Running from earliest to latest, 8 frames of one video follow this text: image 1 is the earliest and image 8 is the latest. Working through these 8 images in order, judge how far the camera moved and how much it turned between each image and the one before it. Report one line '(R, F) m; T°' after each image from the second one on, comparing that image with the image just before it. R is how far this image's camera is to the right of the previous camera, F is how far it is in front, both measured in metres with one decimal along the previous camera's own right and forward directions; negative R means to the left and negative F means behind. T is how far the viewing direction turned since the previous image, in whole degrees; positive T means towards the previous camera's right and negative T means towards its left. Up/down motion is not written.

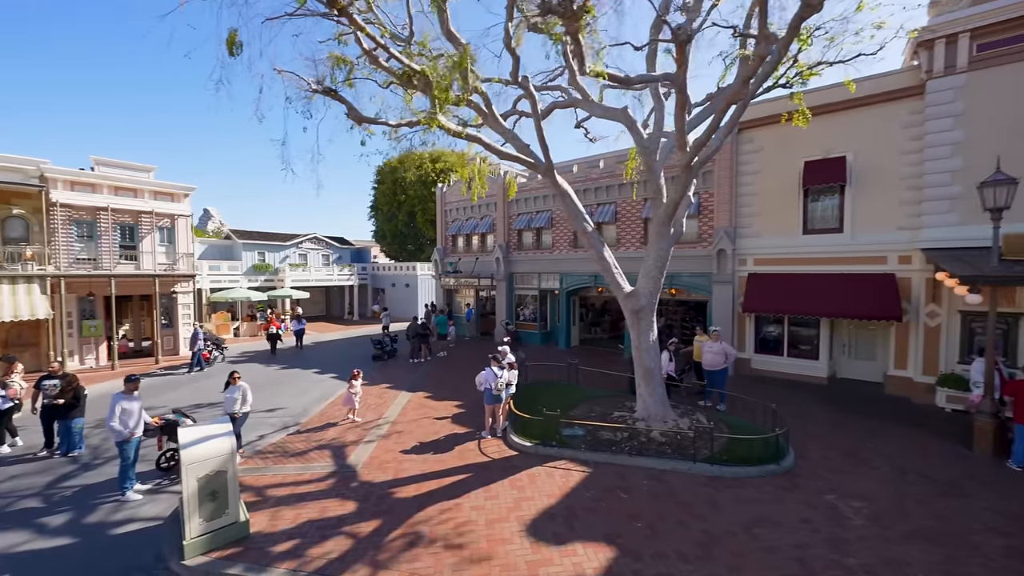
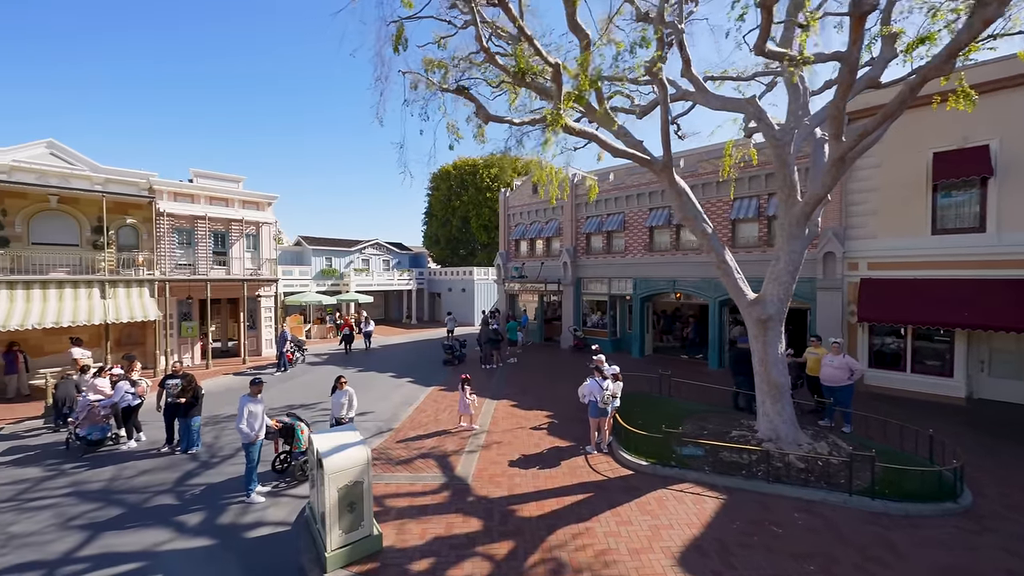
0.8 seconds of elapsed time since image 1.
(-1.6, +0.4) m; -6°
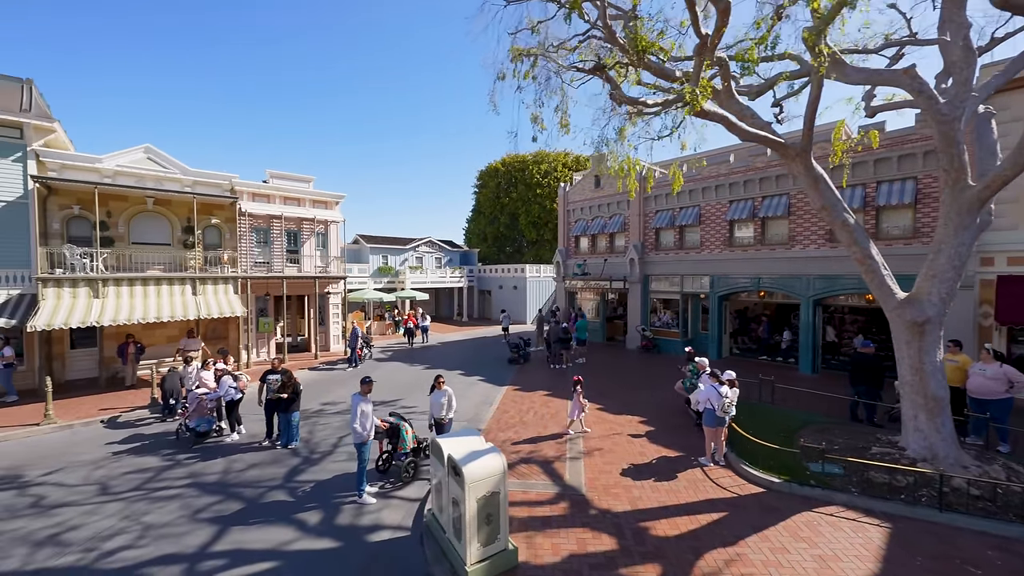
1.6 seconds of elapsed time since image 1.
(-1.6, +0.4) m; -5°
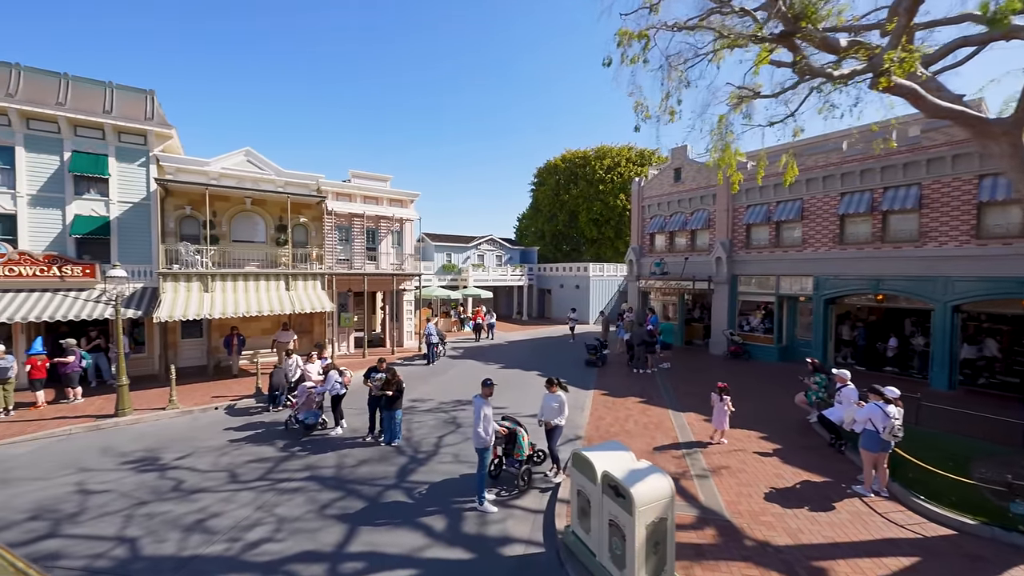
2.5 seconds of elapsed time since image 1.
(-1.6, +0.4) m; -6°
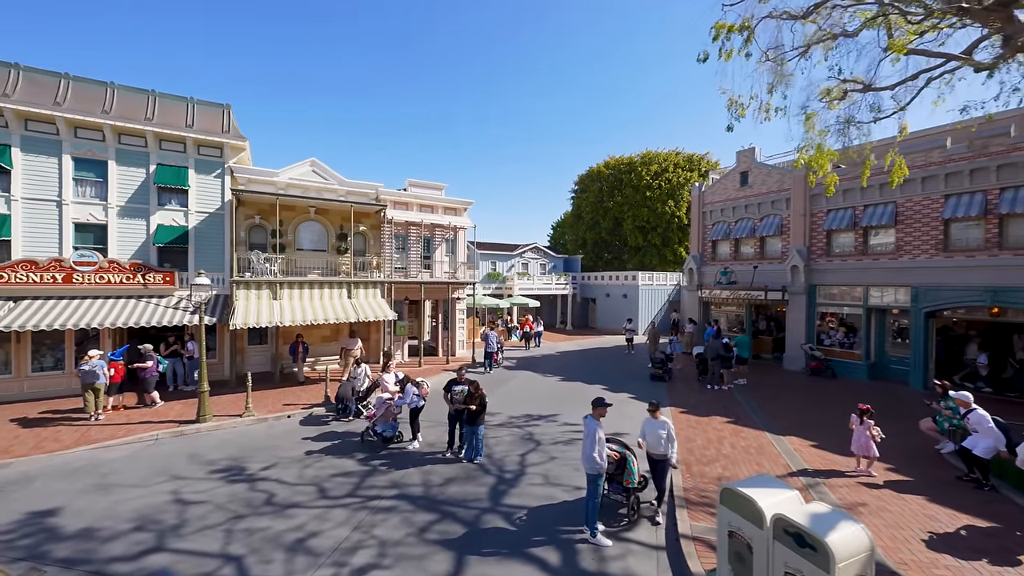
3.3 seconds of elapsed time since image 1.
(-1.5, +0.5) m; -4°
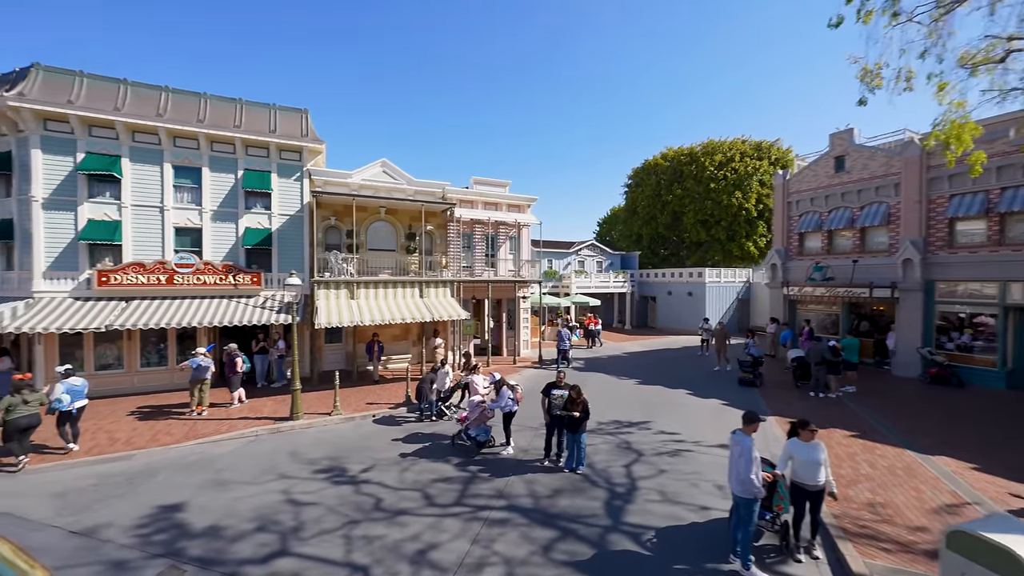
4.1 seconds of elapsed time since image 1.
(-1.4, +0.5) m; -6°
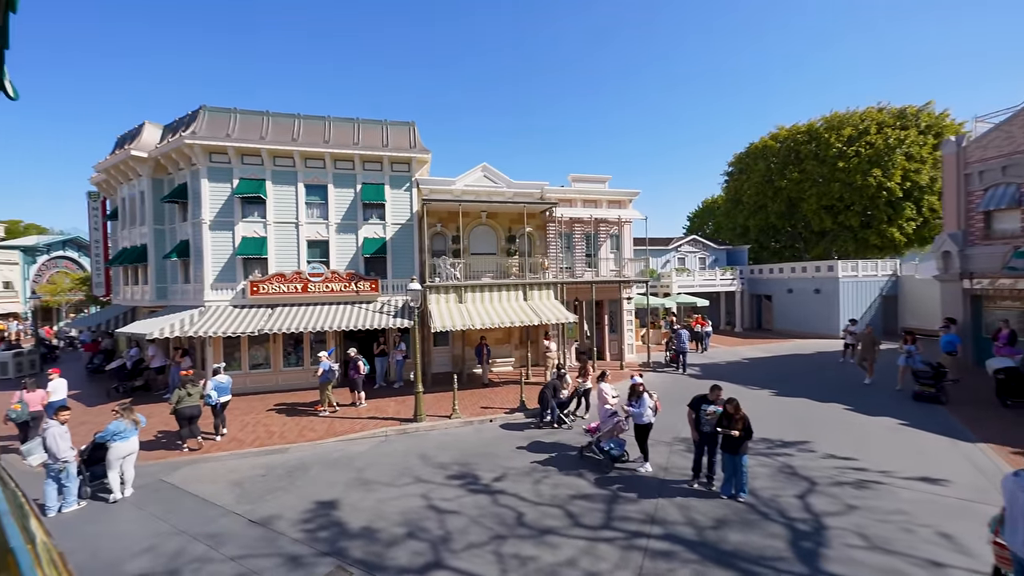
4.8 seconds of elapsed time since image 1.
(-1.2, +0.5) m; -11°
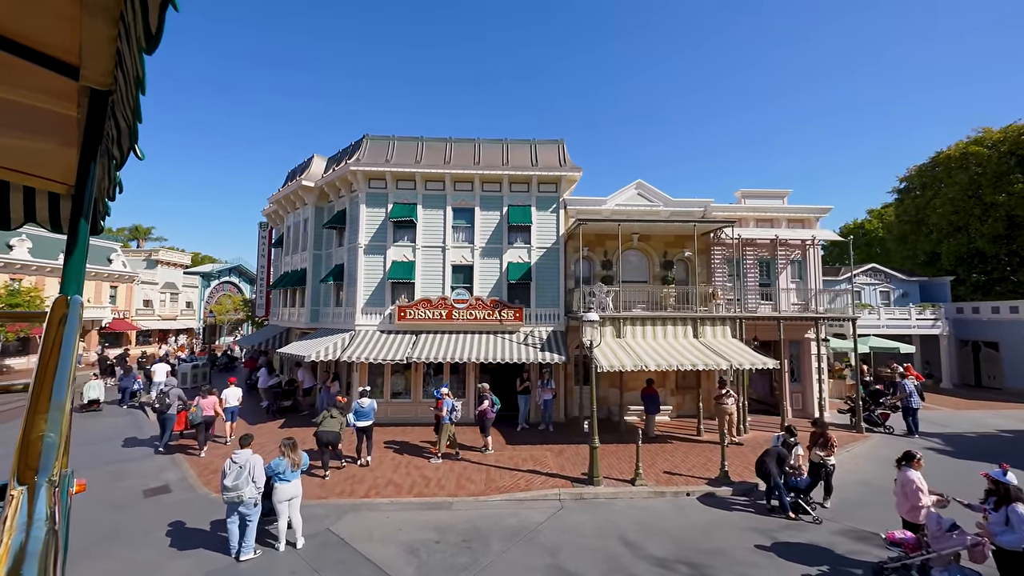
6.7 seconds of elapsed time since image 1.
(-2.8, +1.7) m; -12°
